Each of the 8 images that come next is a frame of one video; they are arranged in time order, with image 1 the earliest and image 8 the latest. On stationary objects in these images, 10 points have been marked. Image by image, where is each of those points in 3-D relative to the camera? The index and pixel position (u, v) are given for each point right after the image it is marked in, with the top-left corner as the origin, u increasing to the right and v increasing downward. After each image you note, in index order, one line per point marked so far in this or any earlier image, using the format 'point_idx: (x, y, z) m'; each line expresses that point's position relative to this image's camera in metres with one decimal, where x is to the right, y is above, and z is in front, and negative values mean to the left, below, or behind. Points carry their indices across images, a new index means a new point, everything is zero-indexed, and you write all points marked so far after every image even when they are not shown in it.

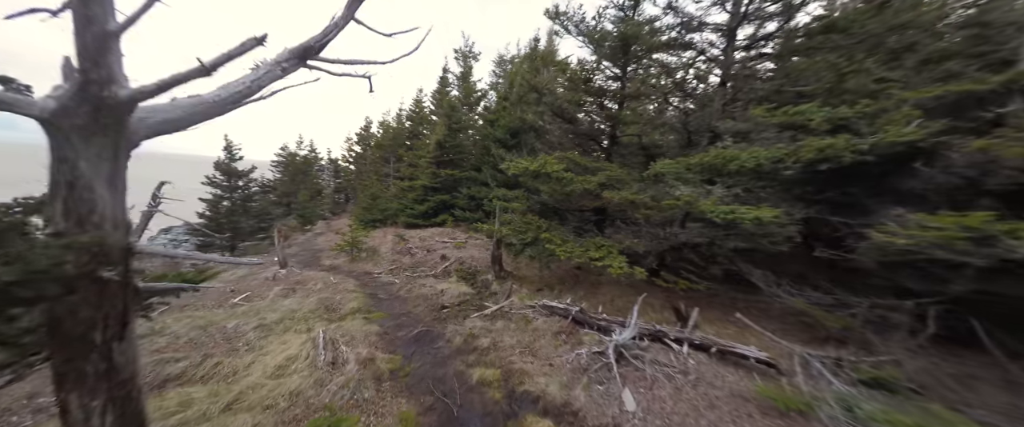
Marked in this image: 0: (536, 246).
0: (+0.8, -1.1, +12.2) m
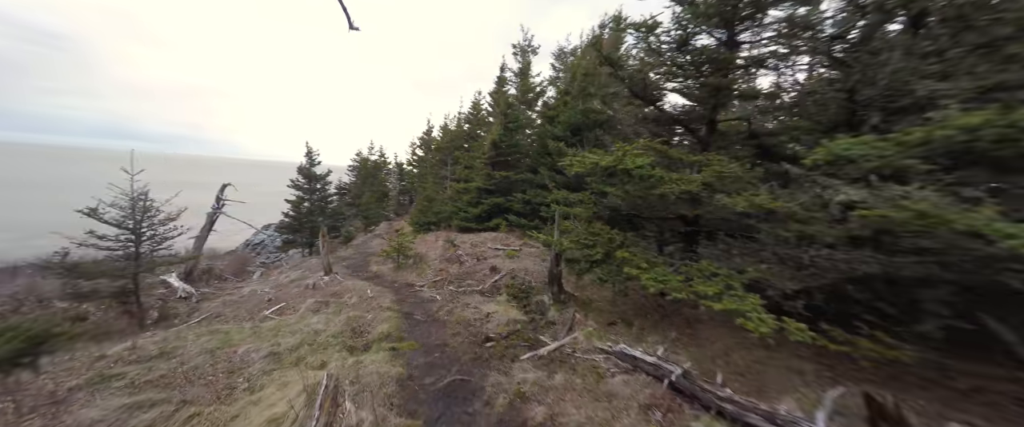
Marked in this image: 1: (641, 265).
0: (+2.5, -1.4, +9.3) m
1: (+2.8, -1.1, +7.6) m
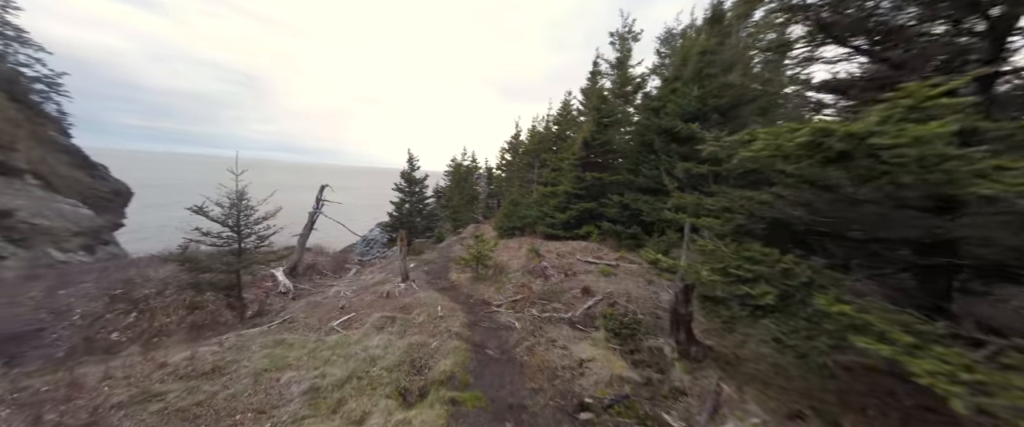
0: (+4.4, -1.6, +5.7) m
1: (+4.3, -1.4, +4.0) m
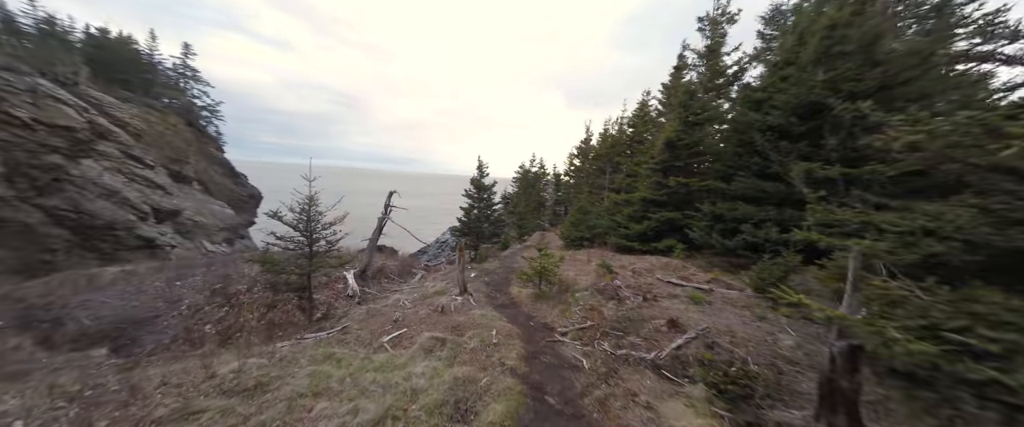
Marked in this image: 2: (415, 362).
0: (+5.1, -1.9, +3.2) m
1: (+4.7, -1.6, +1.5) m
2: (-2.4, -3.6, +8.6) m
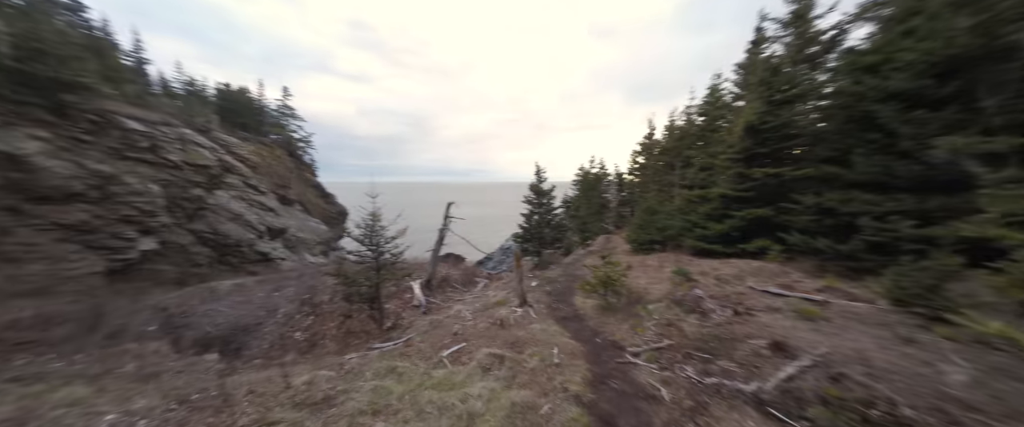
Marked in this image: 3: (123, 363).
0: (+5.3, -1.7, +1.4) m
1: (+4.6, -1.4, -0.2) m
2: (-0.9, -3.9, +8.1) m
3: (-10.7, -4.2, +9.9) m
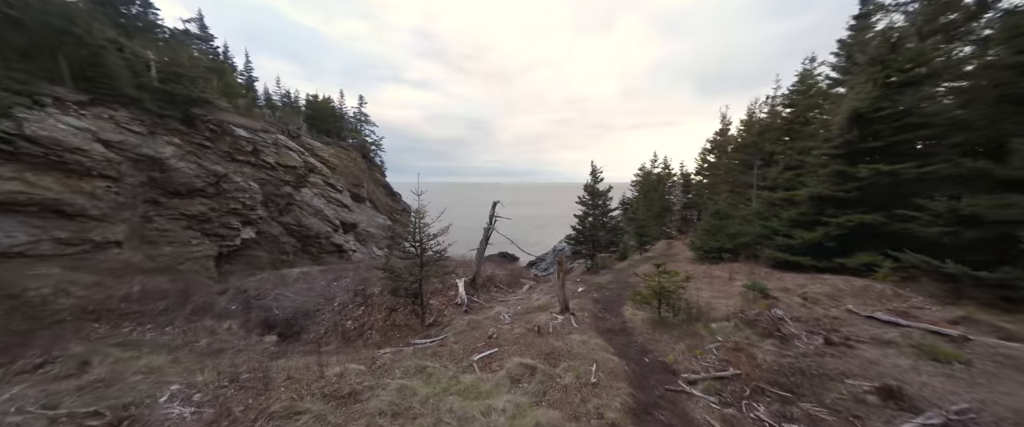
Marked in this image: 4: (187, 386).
0: (+4.8, -1.8, -0.3) m
1: (+3.8, -1.4, -1.7) m
2: (-0.3, -3.8, +7.4) m
3: (-9.6, -3.8, +10.8) m
4: (-7.1, -3.8, +7.7) m
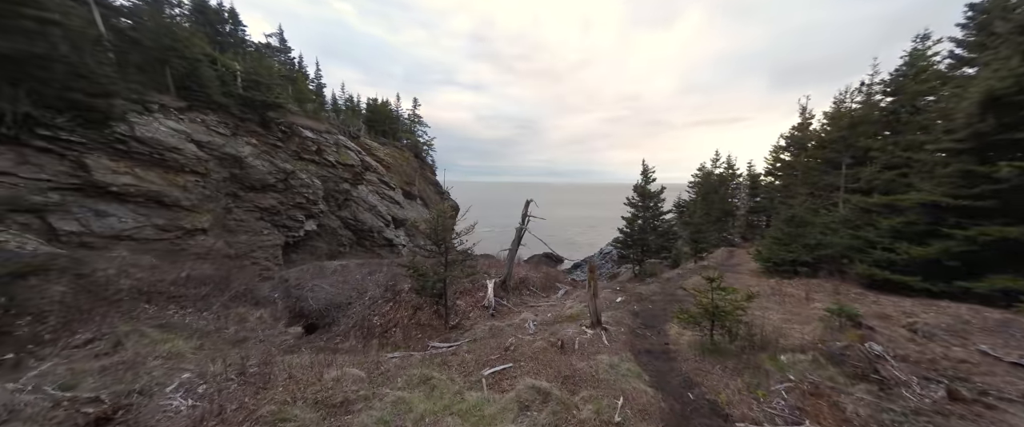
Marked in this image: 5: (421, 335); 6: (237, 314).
0: (+3.8, -1.8, -2.0) m
1: (+2.6, -1.5, -3.2) m
2: (-0.1, -3.7, +6.3) m
3: (-8.9, -3.5, +11.1) m
4: (-6.9, -3.5, +7.7) m
5: (-3.3, -4.4, +12.8) m
6: (-9.3, -3.4, +11.9) m
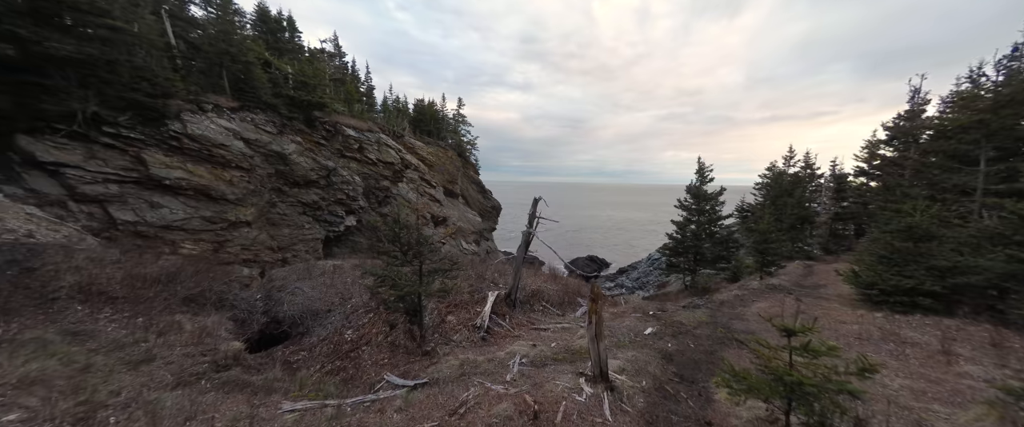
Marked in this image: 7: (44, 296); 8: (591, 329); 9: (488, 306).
0: (+1.4, -1.8, -5.4) m
1: (+0.1, -1.4, -6.4) m
2: (-1.4, -3.6, +3.4) m
3: (-9.4, -3.2, +9.3) m
4: (-7.9, -3.3, +5.7) m
5: (-3.6, -4.3, +10.2) m
6: (-9.7, -3.2, +10.2) m
7: (-13.1, -2.3, +9.8) m
8: (+1.6, -2.2, +7.0) m
9: (-0.8, -3.5, +13.1) m
